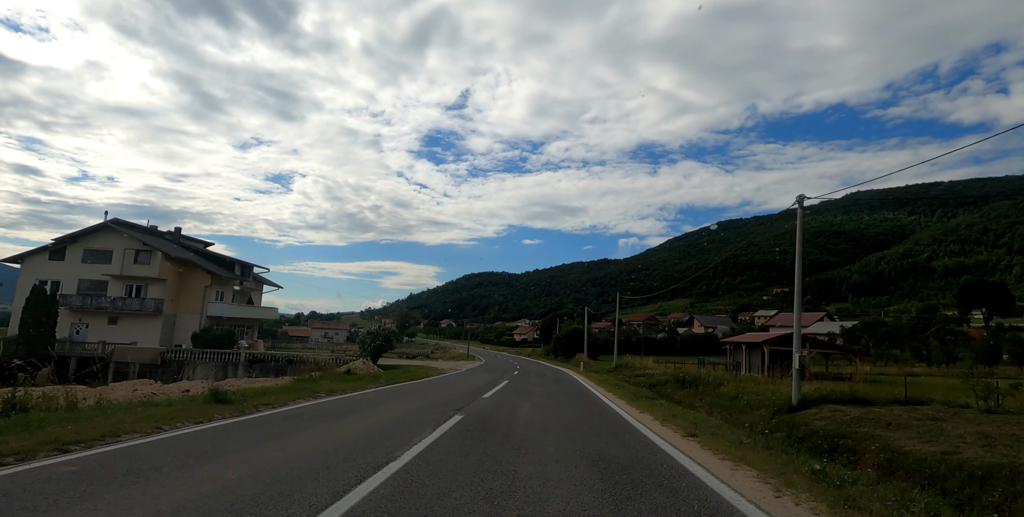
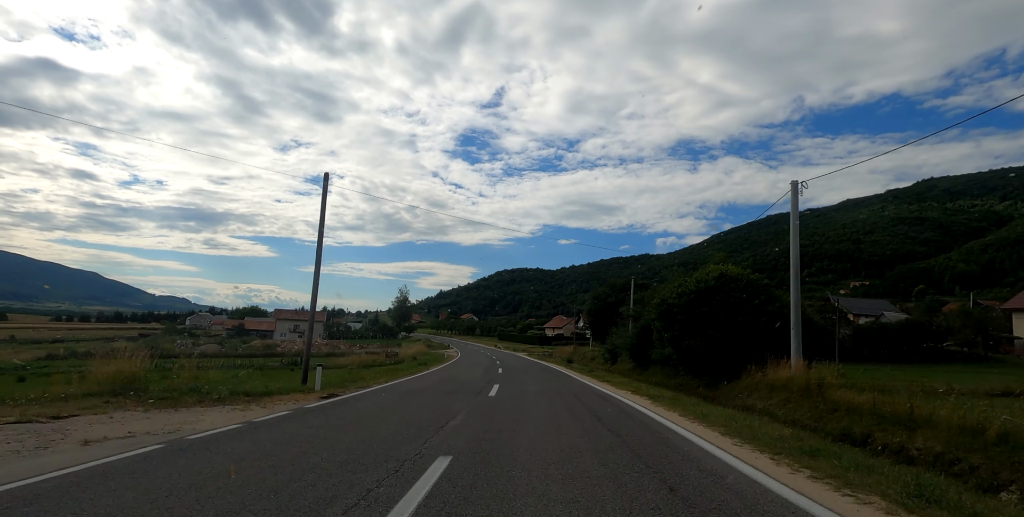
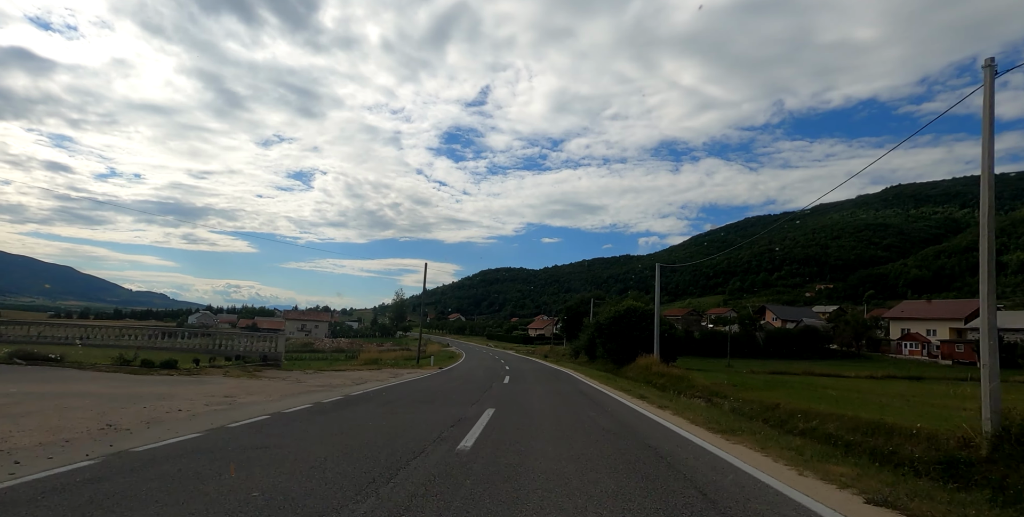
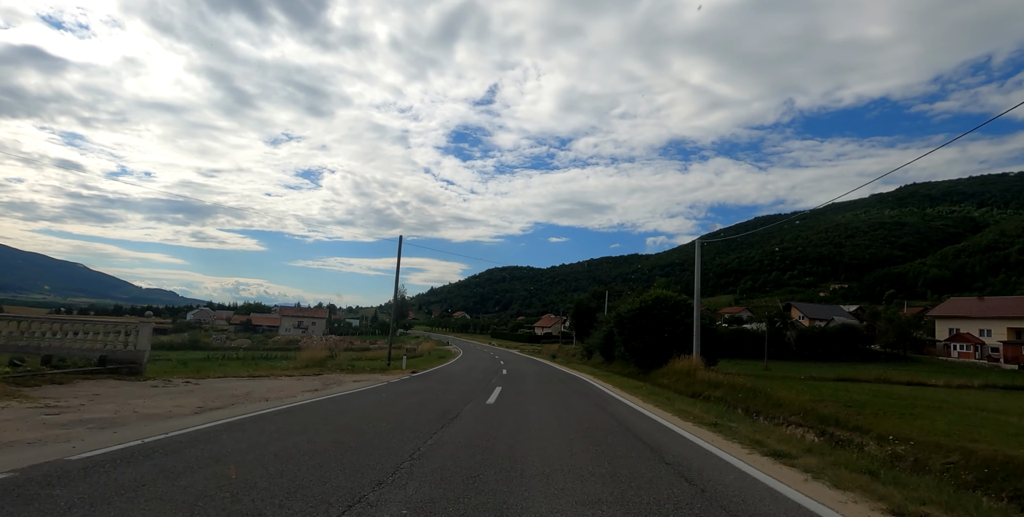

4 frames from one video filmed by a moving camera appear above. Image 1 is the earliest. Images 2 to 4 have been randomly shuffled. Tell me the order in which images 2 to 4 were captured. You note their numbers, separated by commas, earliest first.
3, 4, 2
